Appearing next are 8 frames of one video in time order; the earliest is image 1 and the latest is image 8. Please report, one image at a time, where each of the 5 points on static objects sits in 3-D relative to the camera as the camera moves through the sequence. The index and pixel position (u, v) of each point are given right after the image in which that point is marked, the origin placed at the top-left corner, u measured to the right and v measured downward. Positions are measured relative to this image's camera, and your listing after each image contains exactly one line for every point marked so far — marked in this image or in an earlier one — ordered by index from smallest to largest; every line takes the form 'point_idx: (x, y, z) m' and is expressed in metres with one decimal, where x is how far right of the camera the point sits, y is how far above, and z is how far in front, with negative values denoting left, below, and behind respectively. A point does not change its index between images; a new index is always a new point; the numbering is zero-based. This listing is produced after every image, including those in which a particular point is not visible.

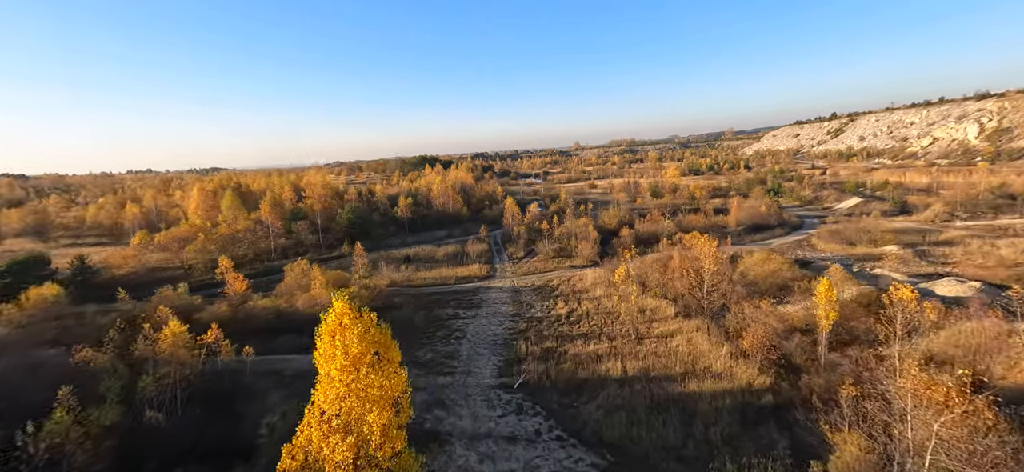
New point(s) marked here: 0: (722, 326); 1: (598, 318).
0: (+5.9, -2.5, +12.2) m
1: (+2.8, -2.7, +14.1) m
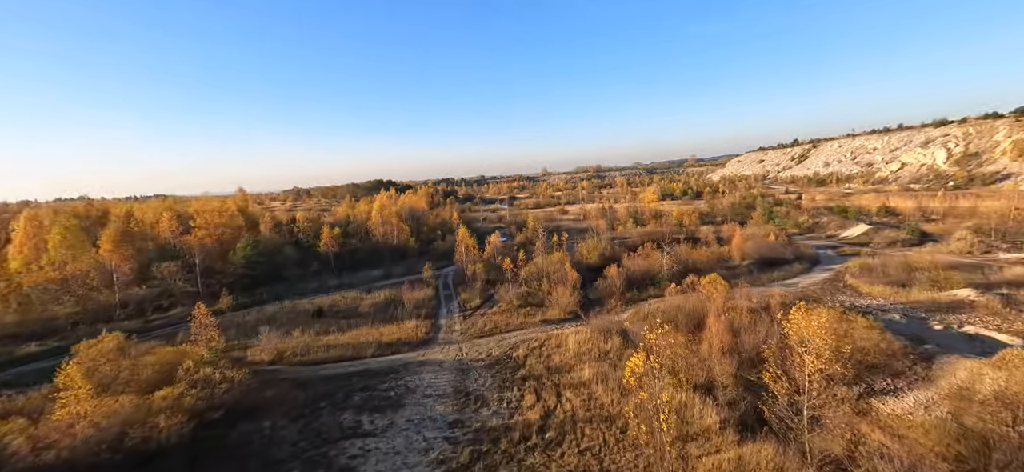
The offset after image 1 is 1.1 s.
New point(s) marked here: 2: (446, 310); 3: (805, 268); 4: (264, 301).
0: (+4.8, -3.5, +6.7) m
1: (+1.6, -3.8, +8.4) m
2: (-2.6, -2.9, +17.1) m
3: (+13.3, -1.4, +19.7) m
4: (-10.0, -2.7, +17.6) m
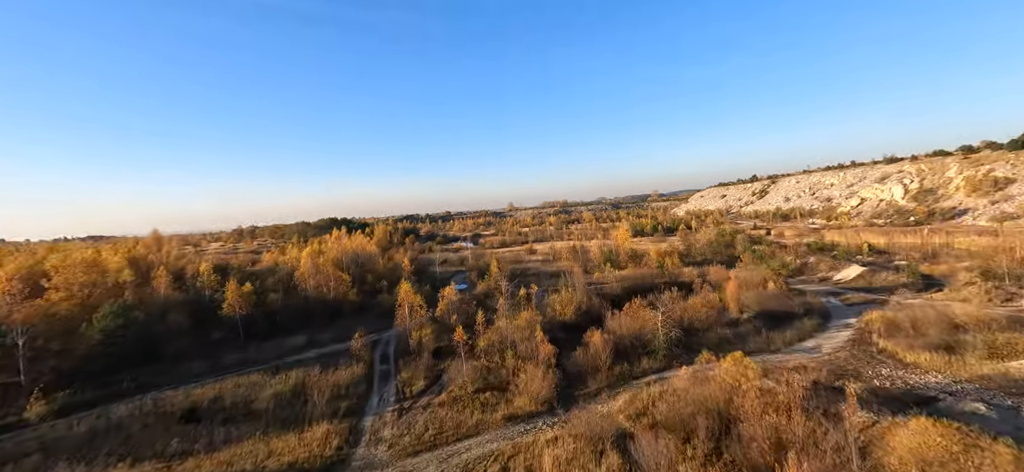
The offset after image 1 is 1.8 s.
0: (+4.2, -4.4, +2.8) m
1: (+0.9, -4.9, +4.3) m
2: (-3.9, -4.7, +12.7) m
3: (+11.7, -3.3, +16.5) m
4: (-11.4, -4.6, +12.6) m
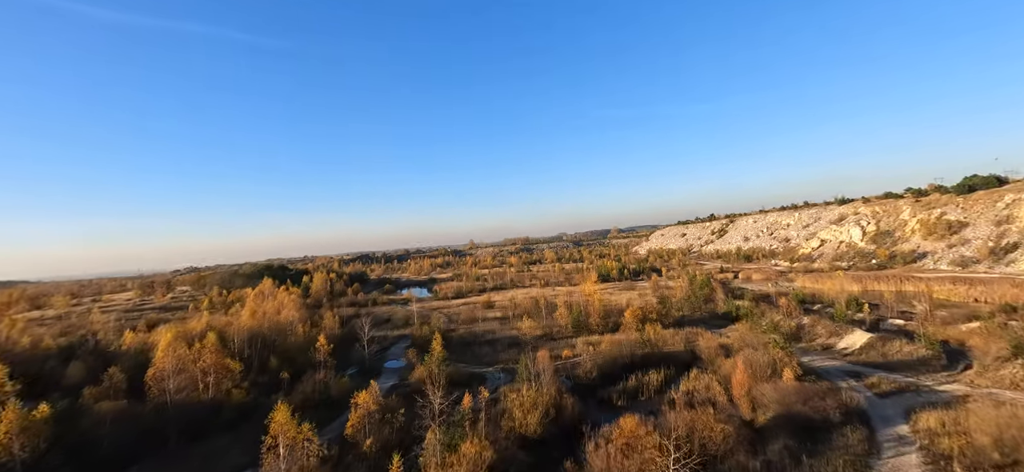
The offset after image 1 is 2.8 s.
0: (+3.8, -5.7, -2.1) m
1: (+0.4, -6.3, -1.0) m
2: (-5.1, -6.8, +7.0) m
3: (+10.0, -5.7, +12.3) m
4: (-12.6, -6.7, +6.3) m
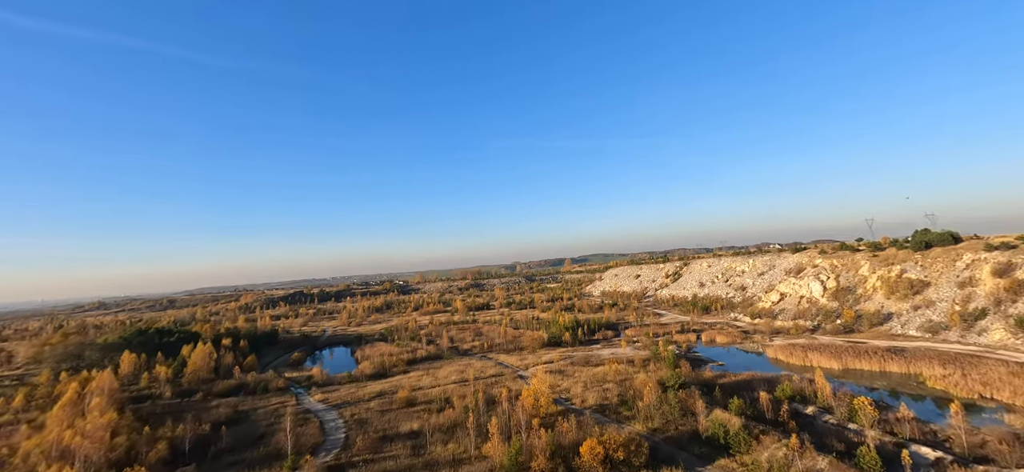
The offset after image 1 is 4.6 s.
0: (+2.9, -8.7, -10.0) m
1: (-0.6, -9.3, -9.3) m
2: (-6.9, -10.2, -2.0) m
3: (+7.6, -9.6, +4.9) m
4: (-14.3, -10.0, -3.5) m
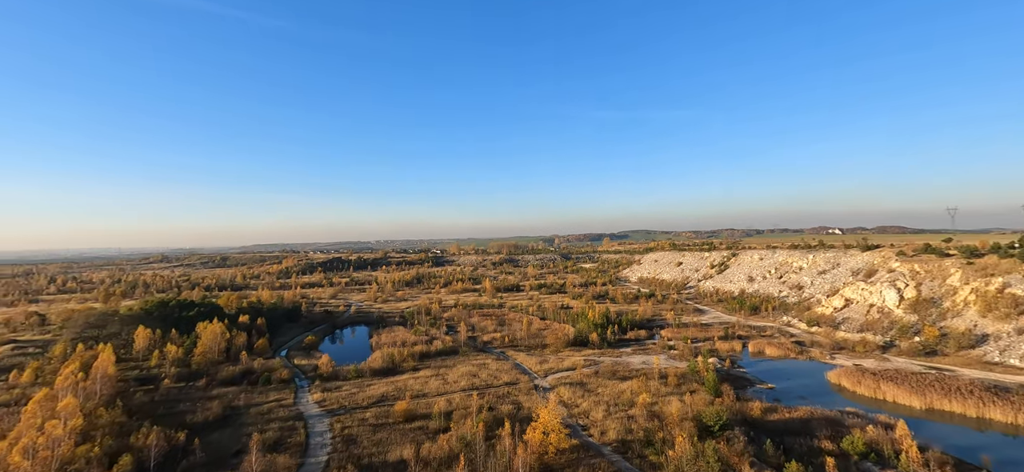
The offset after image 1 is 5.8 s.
0: (-0.2, -11.5, -13.9) m
1: (-3.7, -11.9, -12.9) m
2: (-9.3, -12.1, -5.1) m
3: (+5.8, -11.7, +0.5) m
4: (-16.7, -11.6, -5.9) m
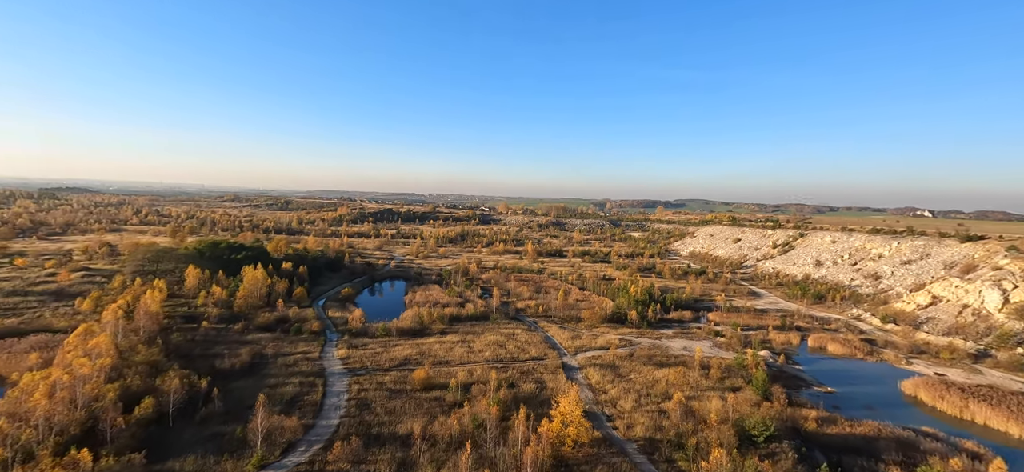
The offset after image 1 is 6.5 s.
0: (-3.8, -13.3, -15.1) m
1: (-7.1, -13.4, -13.7) m
2: (-11.8, -12.4, -5.3) m
3: (+3.9, -12.6, -1.5) m
4: (-19.2, -11.5, -5.3) m
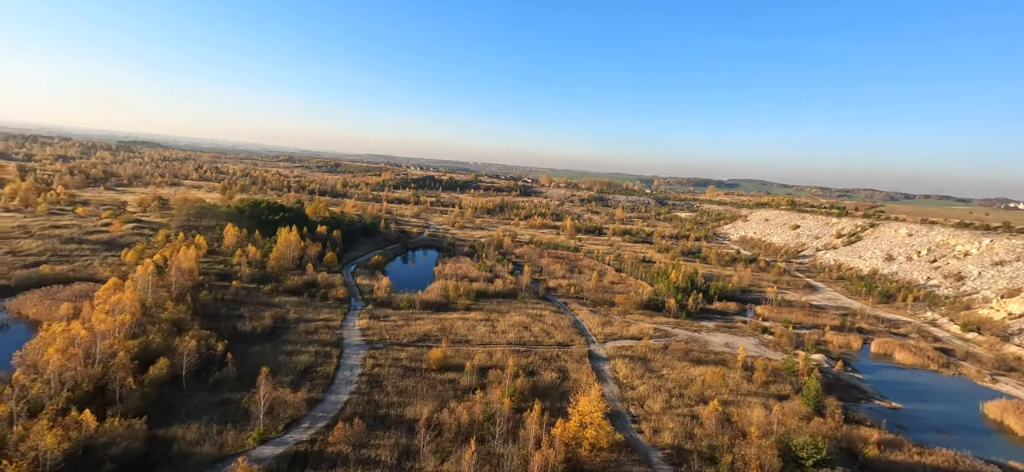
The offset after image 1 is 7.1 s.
0: (-6.9, -14.4, -15.9) m
1: (-10.1, -14.2, -14.2) m
2: (-13.9, -12.5, -5.4) m
3: (+2.0, -13.3, -3.1) m
4: (-21.2, -11.1, -4.8) m
